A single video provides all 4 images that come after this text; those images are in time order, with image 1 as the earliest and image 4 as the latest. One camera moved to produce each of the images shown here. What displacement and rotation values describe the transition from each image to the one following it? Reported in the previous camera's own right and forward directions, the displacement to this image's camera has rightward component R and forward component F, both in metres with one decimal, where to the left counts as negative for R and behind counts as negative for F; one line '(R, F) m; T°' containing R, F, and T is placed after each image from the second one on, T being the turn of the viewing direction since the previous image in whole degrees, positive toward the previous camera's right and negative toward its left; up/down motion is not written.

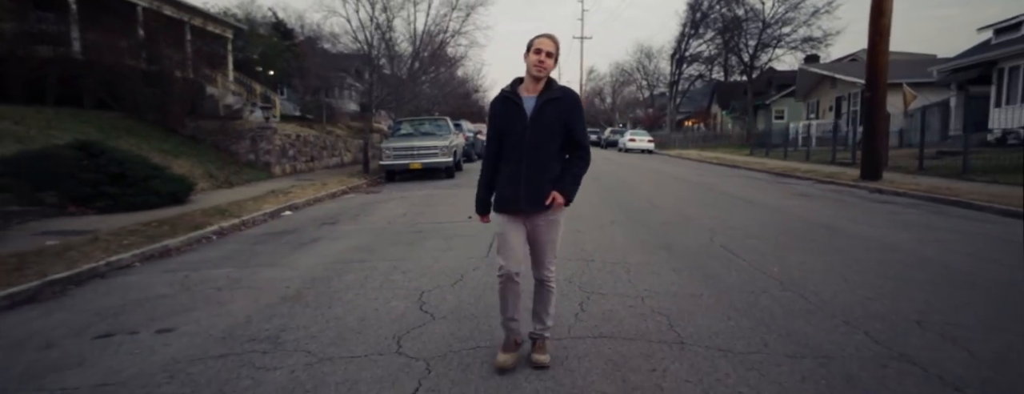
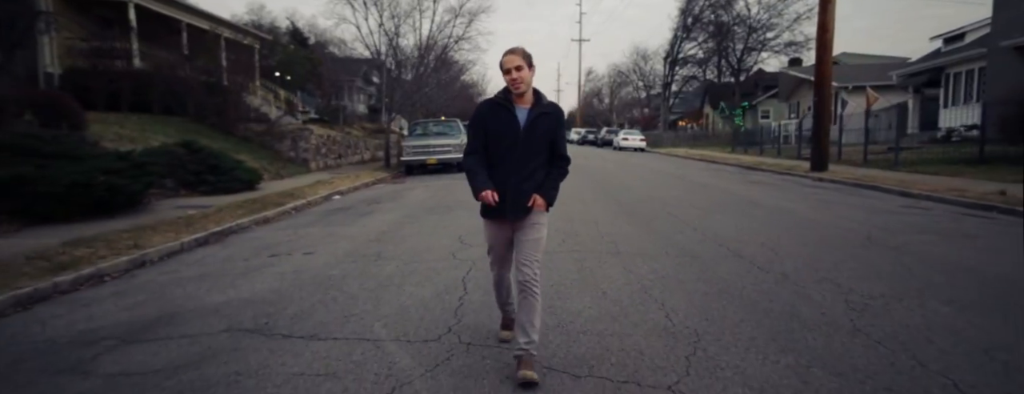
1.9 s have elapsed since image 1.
(-0.1, -2.9) m; 0°
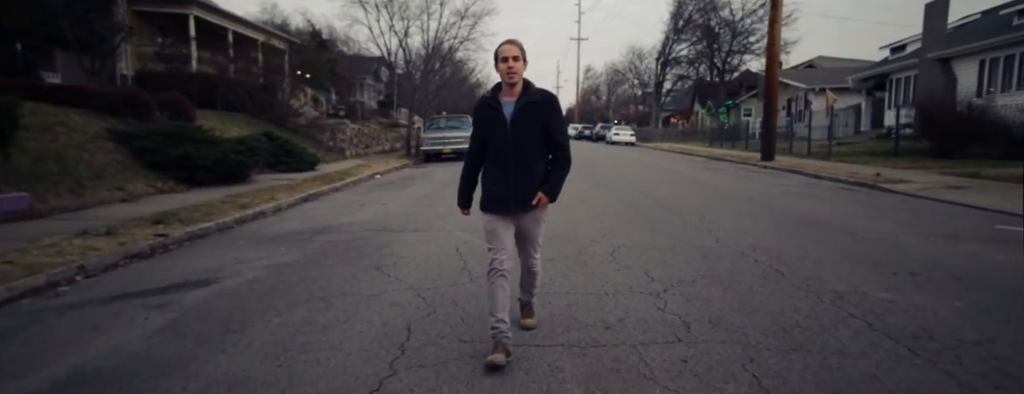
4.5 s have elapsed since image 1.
(-0.1, -3.9) m; 0°
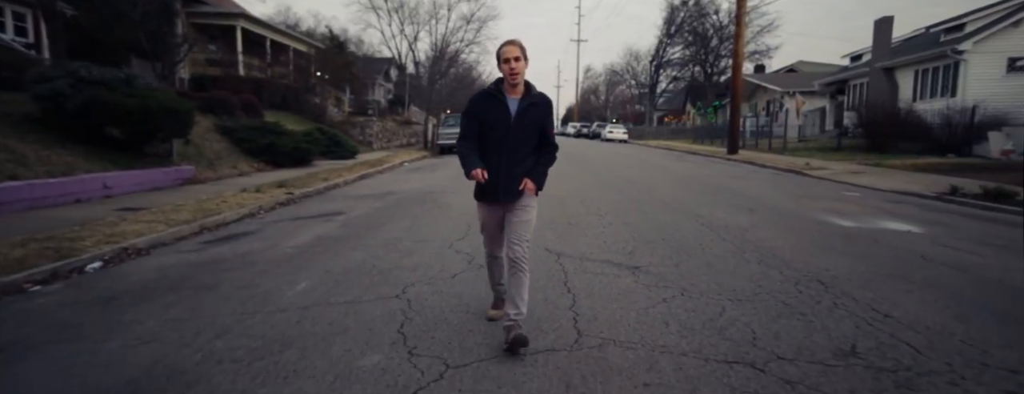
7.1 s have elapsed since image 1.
(-0.1, -3.8) m; 0°
